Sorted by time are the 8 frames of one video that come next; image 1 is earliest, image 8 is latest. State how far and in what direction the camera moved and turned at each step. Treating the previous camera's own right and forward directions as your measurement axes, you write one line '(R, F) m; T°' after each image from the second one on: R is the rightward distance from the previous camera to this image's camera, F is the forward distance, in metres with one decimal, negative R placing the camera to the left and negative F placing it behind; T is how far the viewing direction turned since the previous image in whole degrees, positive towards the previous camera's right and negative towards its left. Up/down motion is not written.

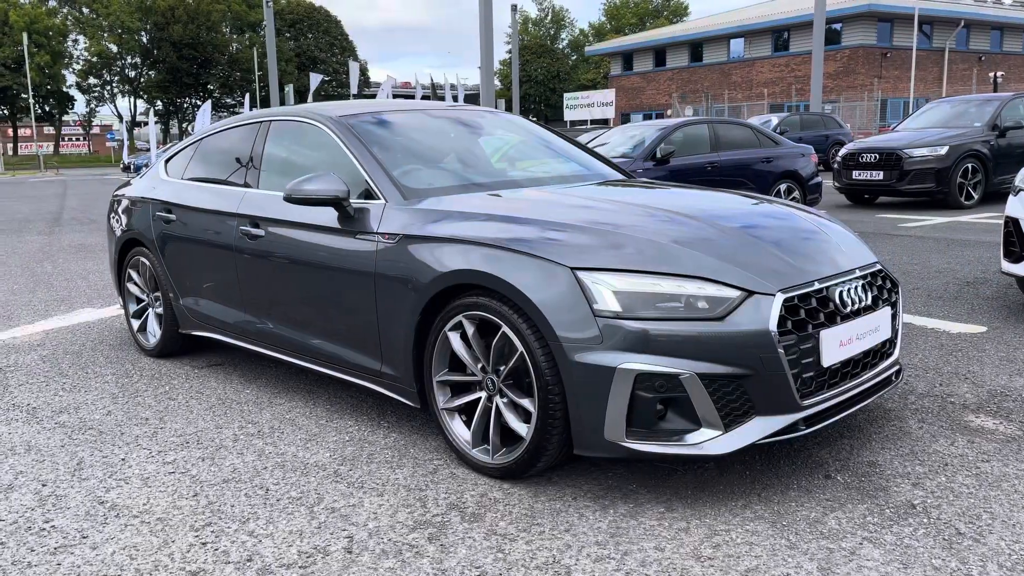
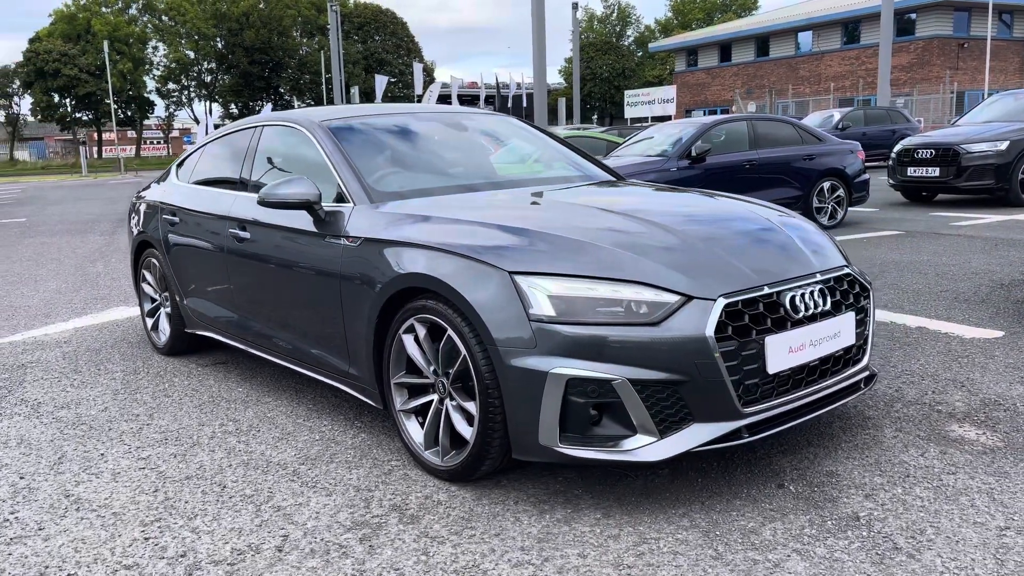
(+0.4, 0.0) m; -5°
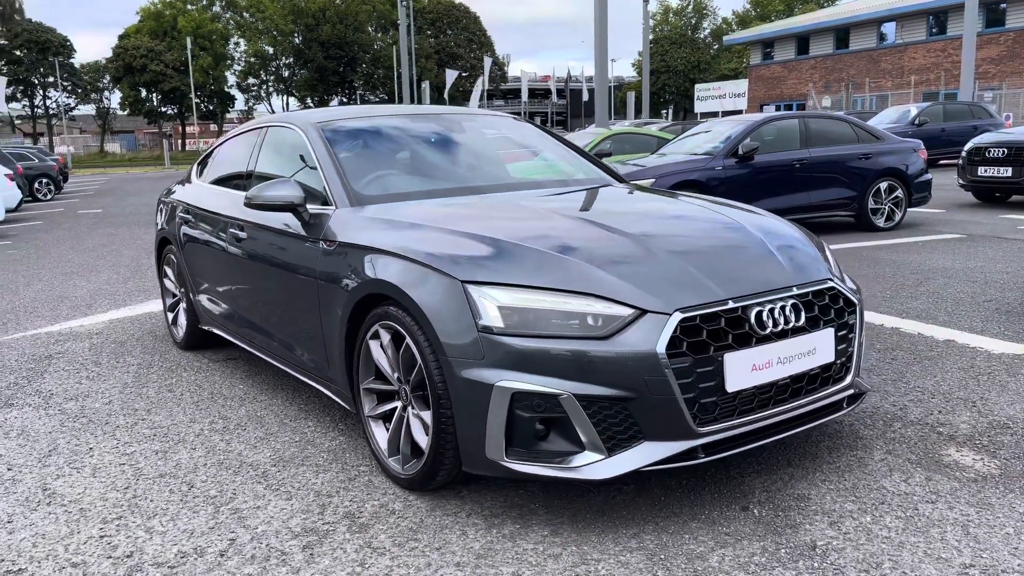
(+0.4, +0.1) m; -5°
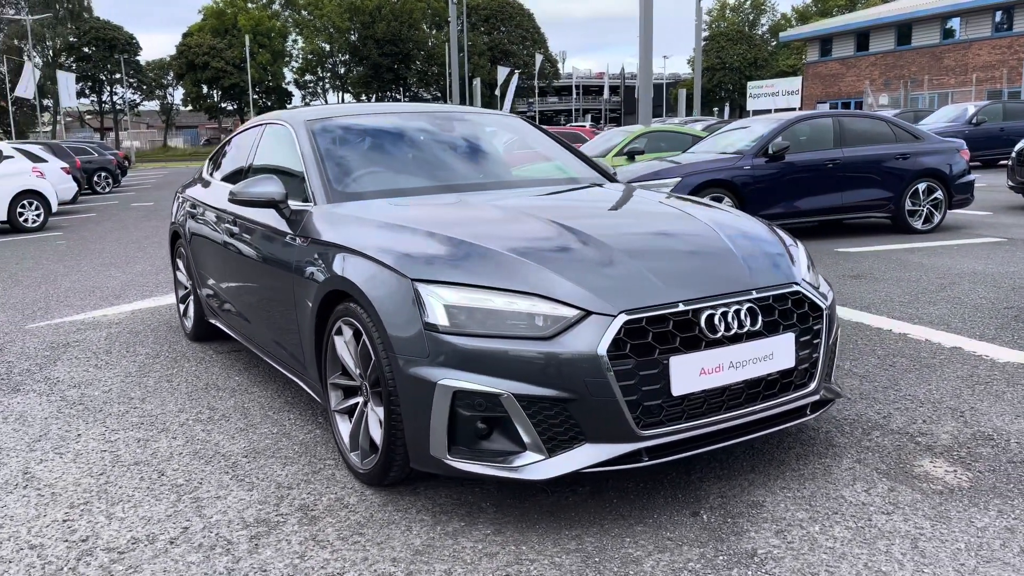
(+0.3, 0.0) m; -4°
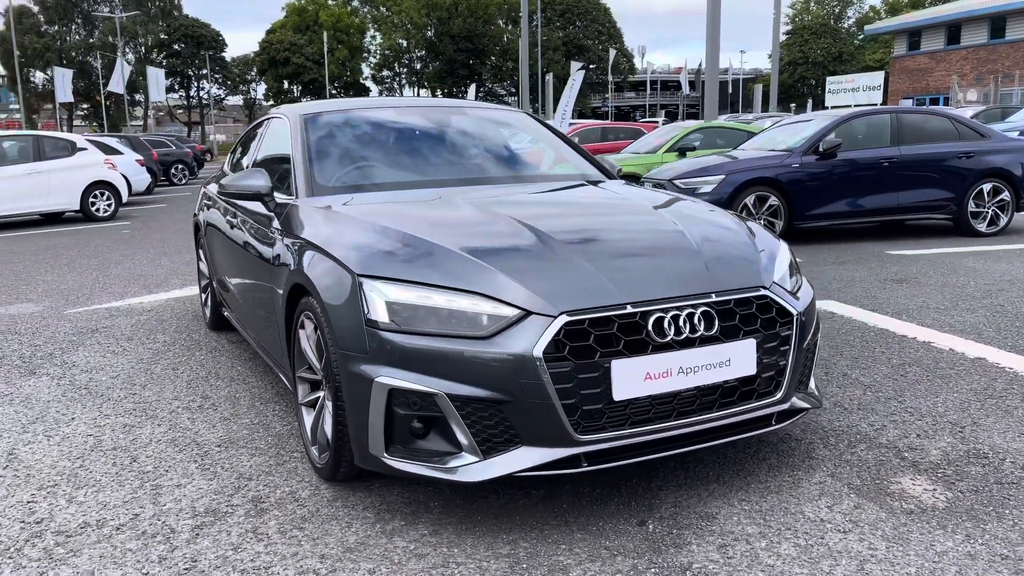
(+0.4, +0.1) m; -5°
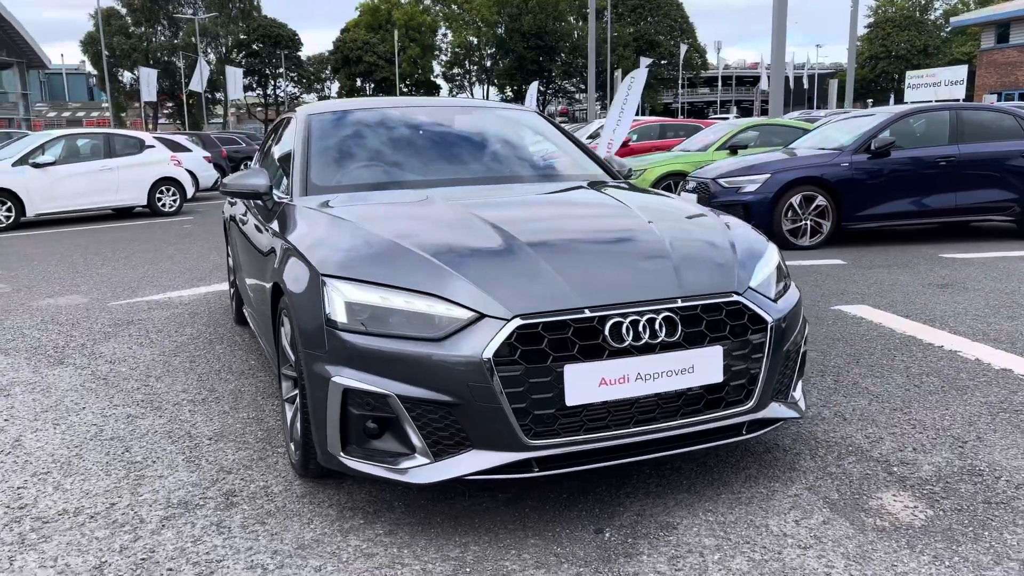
(+0.3, 0.0) m; -5°
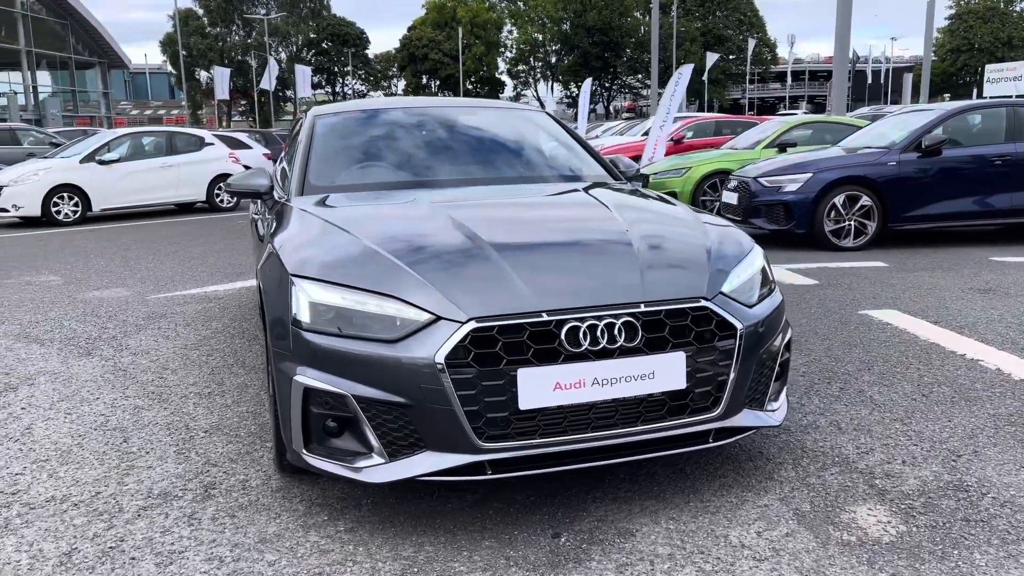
(+0.3, 0.0) m; -4°
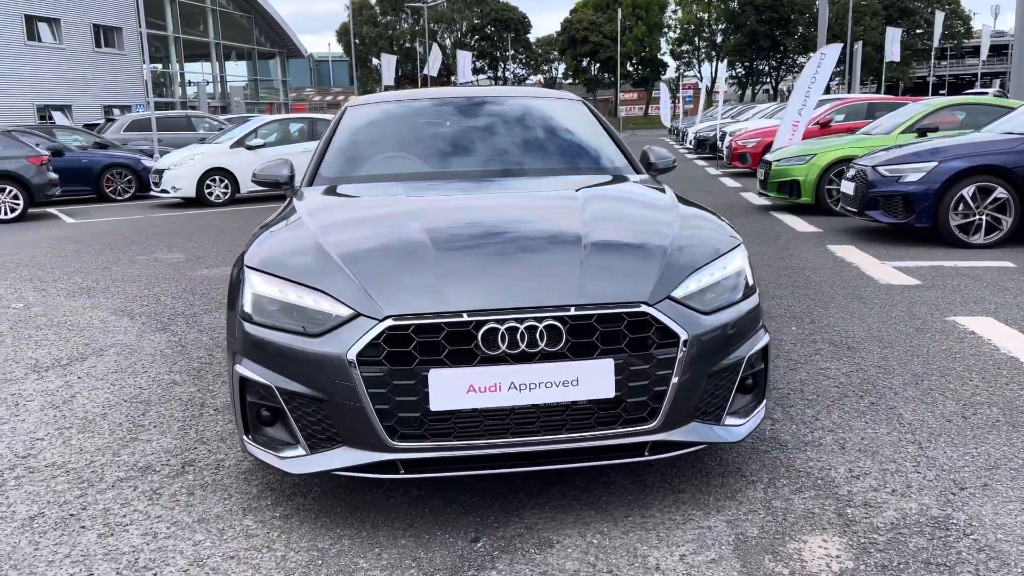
(+0.6, +0.1) m; -11°
